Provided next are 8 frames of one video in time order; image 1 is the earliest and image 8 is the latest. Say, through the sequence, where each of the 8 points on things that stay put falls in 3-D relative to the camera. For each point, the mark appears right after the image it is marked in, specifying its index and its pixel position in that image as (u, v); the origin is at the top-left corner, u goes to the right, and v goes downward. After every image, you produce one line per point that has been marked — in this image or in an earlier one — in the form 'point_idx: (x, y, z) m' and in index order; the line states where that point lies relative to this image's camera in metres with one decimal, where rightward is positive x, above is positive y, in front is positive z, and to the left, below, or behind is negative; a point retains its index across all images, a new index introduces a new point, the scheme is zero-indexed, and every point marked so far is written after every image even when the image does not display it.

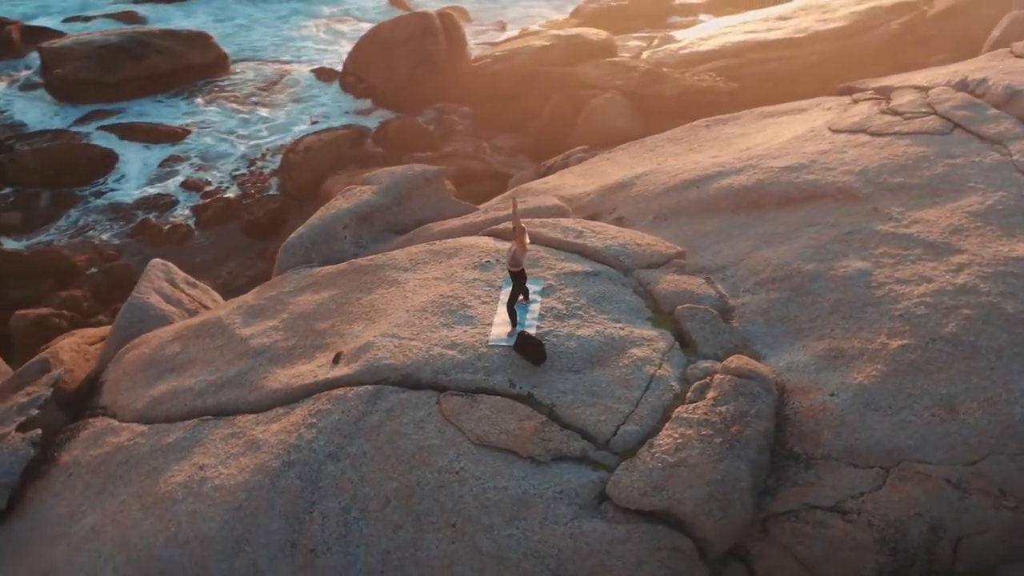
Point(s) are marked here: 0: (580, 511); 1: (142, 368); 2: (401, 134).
0: (+0.3, -1.0, +4.8) m
1: (-2.2, -0.5, +6.6) m
2: (-1.4, +1.9, +13.4) m
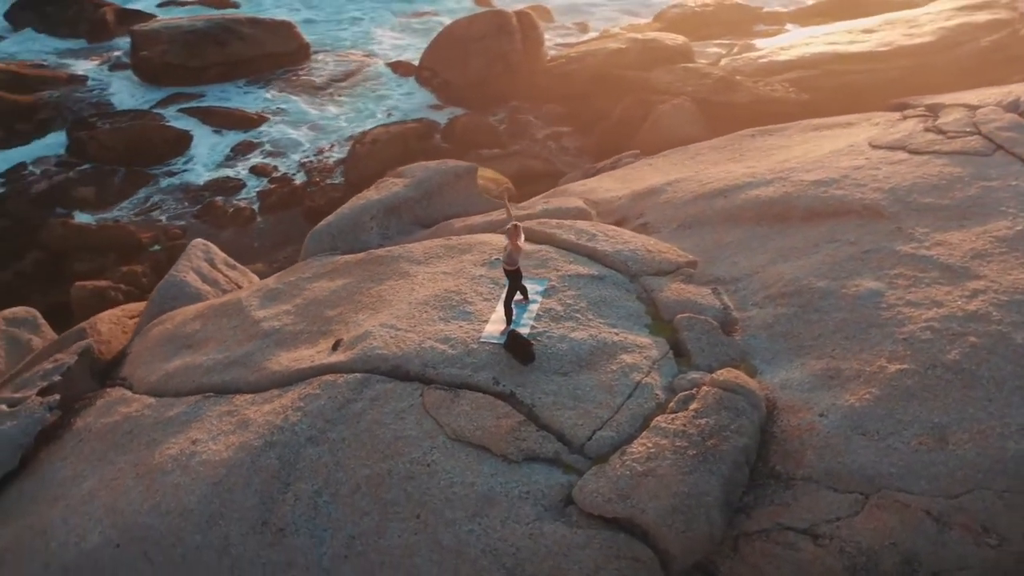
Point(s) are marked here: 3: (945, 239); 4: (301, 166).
0: (+0.1, -1.0, +4.8) m
1: (-2.2, -0.3, +6.9) m
2: (-0.5, +1.9, +13.5) m
3: (+2.4, +0.3, +6.2) m
4: (-2.5, +1.5, +12.9) m
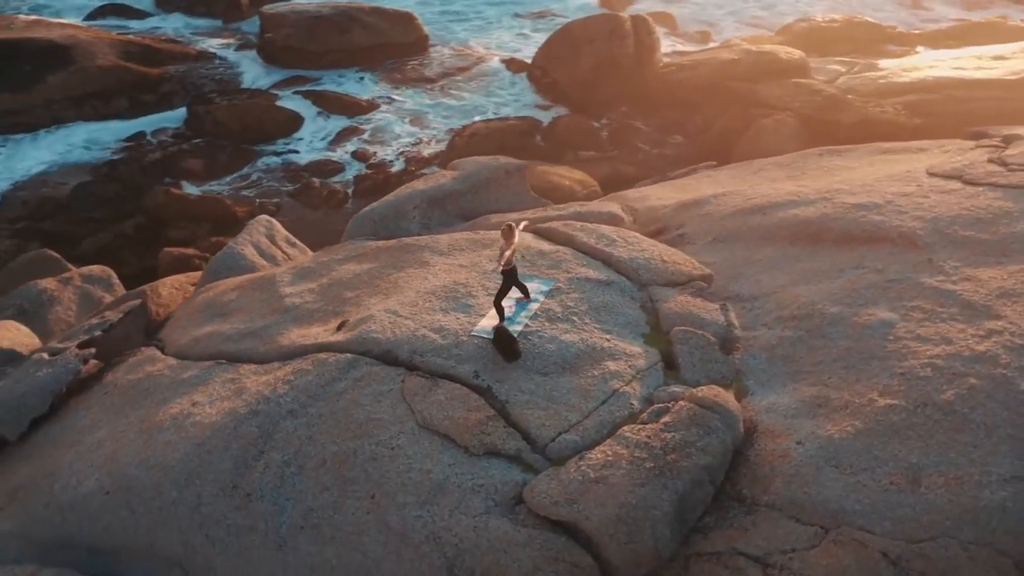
0: (-0.1, -1.0, +4.8) m
1: (-2.0, -0.1, +7.2) m
2: (+0.7, +1.9, +13.5) m
3: (+2.5, +0.1, +5.9) m
4: (-1.3, +1.6, +13.2) m
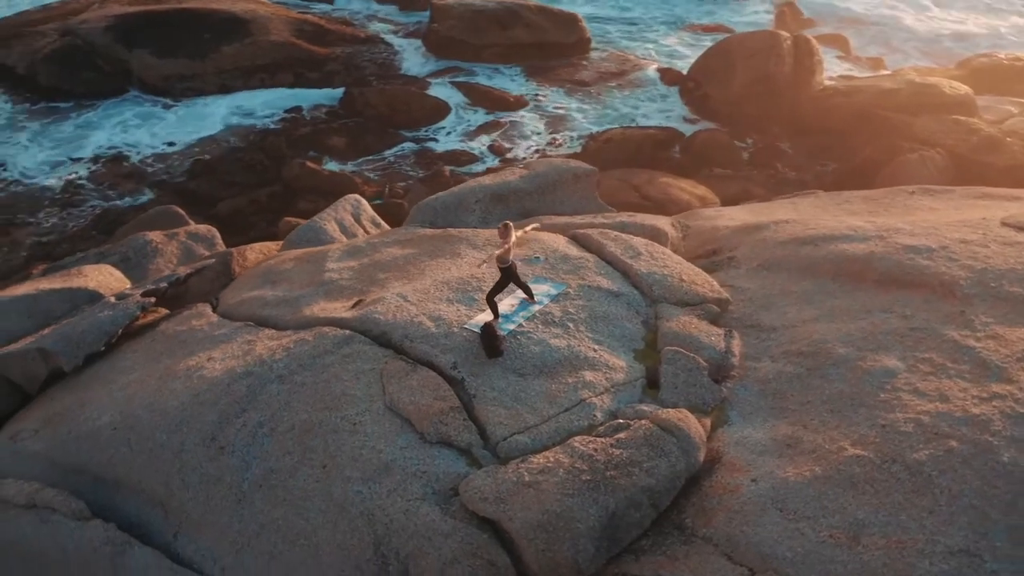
0: (-0.4, -0.9, +4.9) m
1: (-1.8, +0.1, +7.6) m
2: (+2.4, +1.7, +13.3) m
3: (+2.5, -0.2, +5.5) m
4: (+0.3, +1.7, +13.3) m
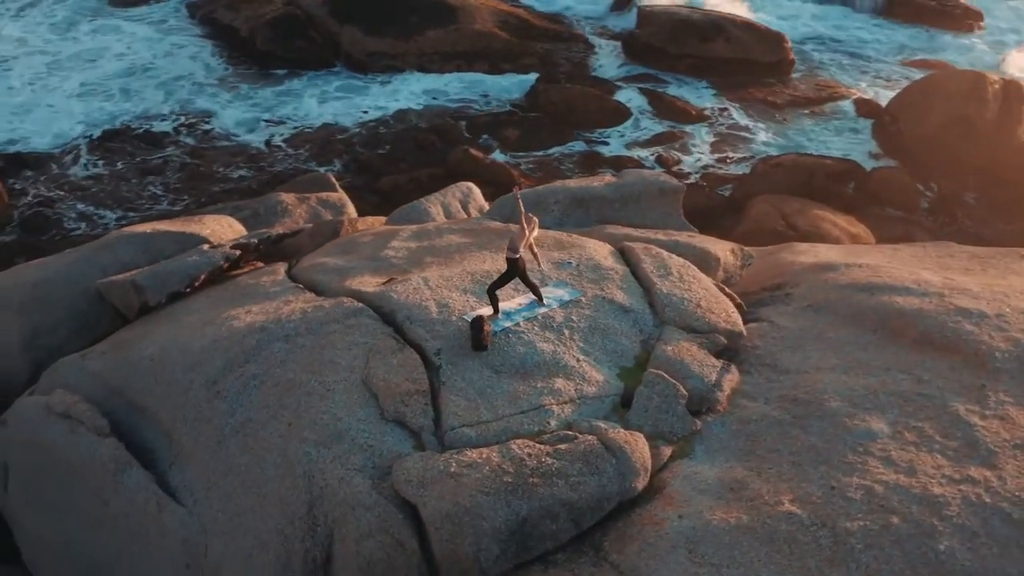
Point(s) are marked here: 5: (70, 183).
0: (-0.7, -0.8, +5.1) m
1: (-1.2, +0.3, +8.0) m
2: (+4.2, +1.2, +12.5) m
3: (+2.3, -0.6, +4.9) m
4: (+2.3, +1.5, +13.1) m
5: (-5.1, +1.2, +12.7) m
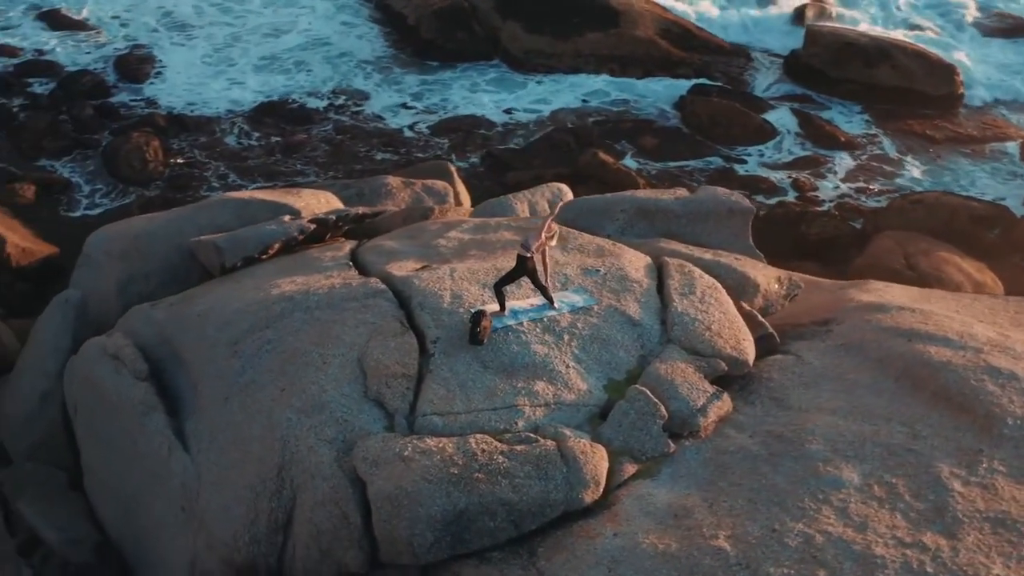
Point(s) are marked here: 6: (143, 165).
0: (-0.8, -0.7, +5.2) m
1: (-0.7, +0.4, +8.2) m
2: (+5.5, +0.6, +11.7) m
3: (+2.0, -0.8, +4.6) m
4: (+3.7, +1.1, +12.6) m
5: (-3.6, +1.7, +13.5) m
6: (-4.3, +1.4, +12.8) m
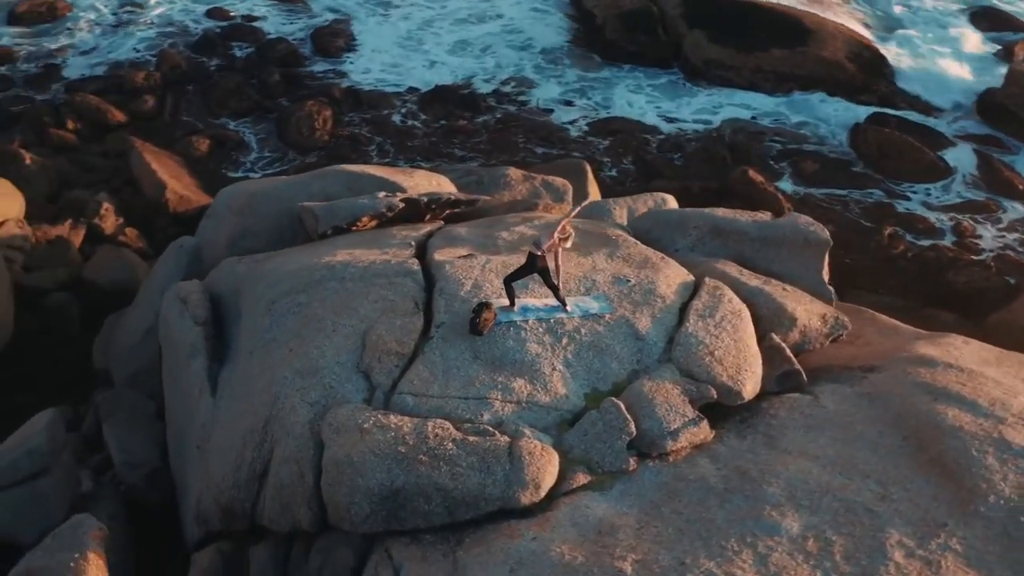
0: (-1.0, -0.6, +5.5) m
1: (-0.1, +0.5, +8.3) m
2: (+6.7, -0.3, +10.5) m
3: (+1.7, -1.1, +4.2) m
4: (+5.2, +0.5, +11.7) m
5: (-1.6, +2.1, +14.1) m
6: (-2.5, +1.9, +13.5) m
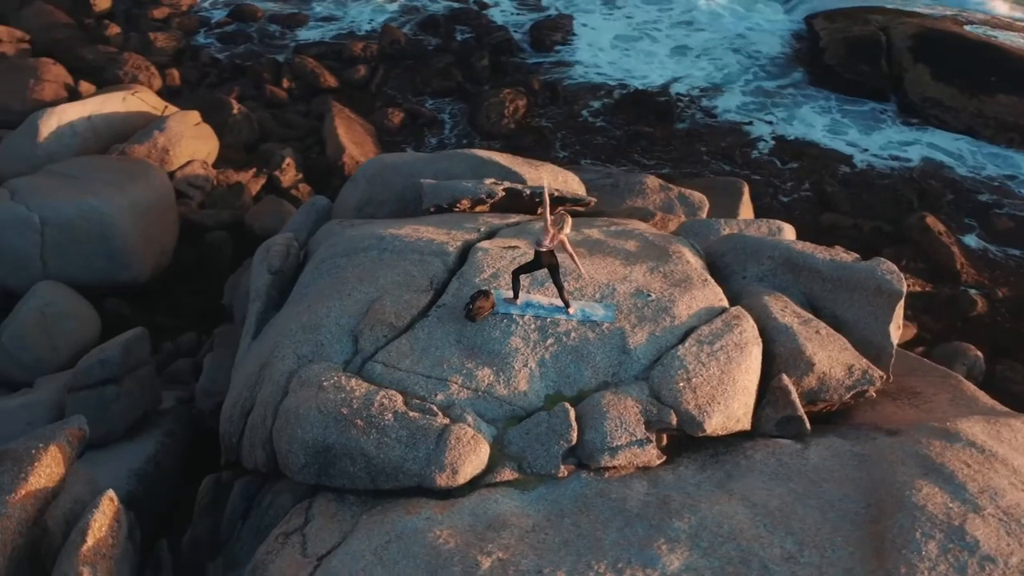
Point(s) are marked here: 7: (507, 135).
0: (-1.1, -0.4, +5.8) m
1: (+0.6, +0.5, +8.3) m
2: (+7.5, -1.4, +8.8) m
3: (+1.1, -1.3, +4.0) m
4: (+6.5, -0.5, +10.3) m
5: (+0.8, +2.2, +14.2) m
6: (-0.2, +2.2, +13.9) m
7: (-0.1, +1.9, +13.8) m
